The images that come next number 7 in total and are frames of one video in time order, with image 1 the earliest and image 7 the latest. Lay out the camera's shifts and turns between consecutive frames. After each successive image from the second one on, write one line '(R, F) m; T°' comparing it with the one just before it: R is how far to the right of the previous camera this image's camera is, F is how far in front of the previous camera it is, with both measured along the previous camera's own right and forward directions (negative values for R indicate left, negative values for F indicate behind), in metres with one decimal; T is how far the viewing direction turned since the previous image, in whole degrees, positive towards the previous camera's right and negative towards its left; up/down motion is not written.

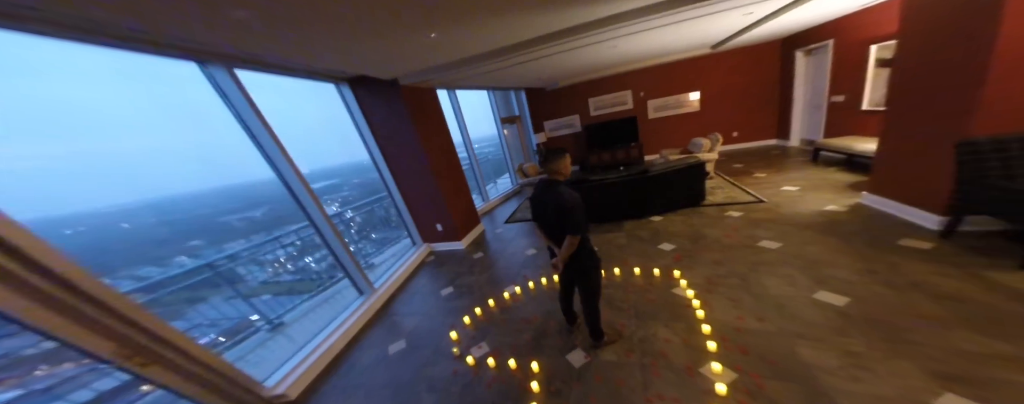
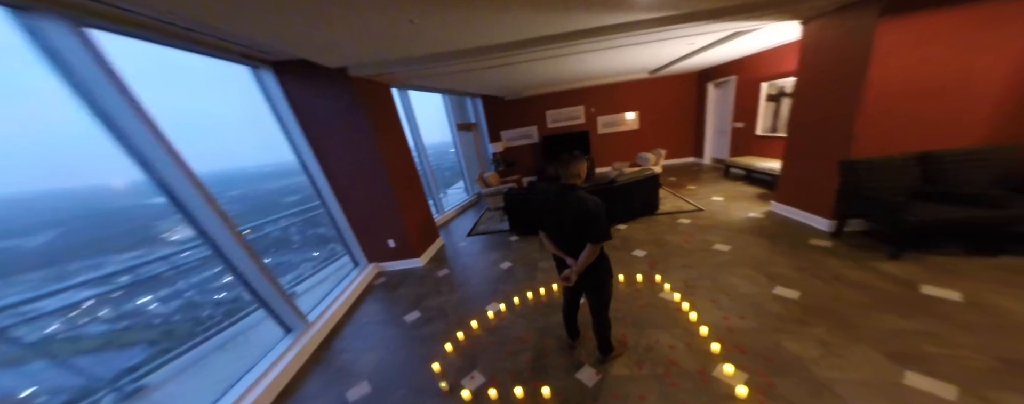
(-0.3, +0.2) m; +12°
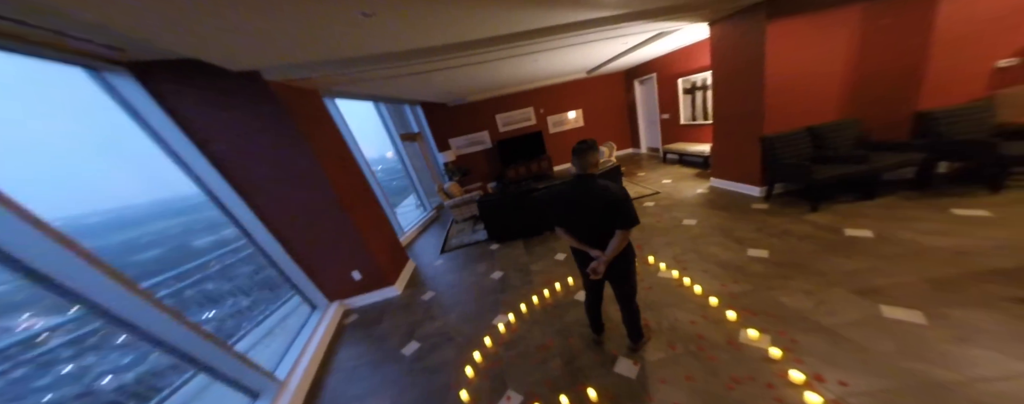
(-0.3, +0.1) m; +10°
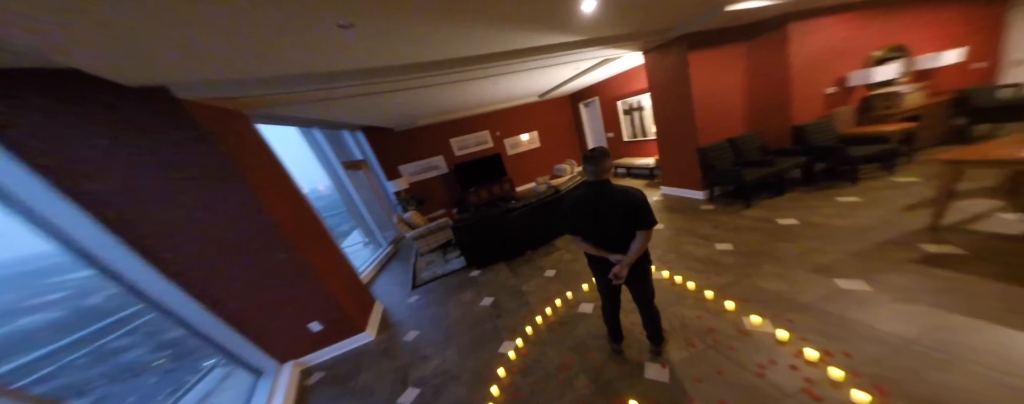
(-0.3, +0.1) m; +10°
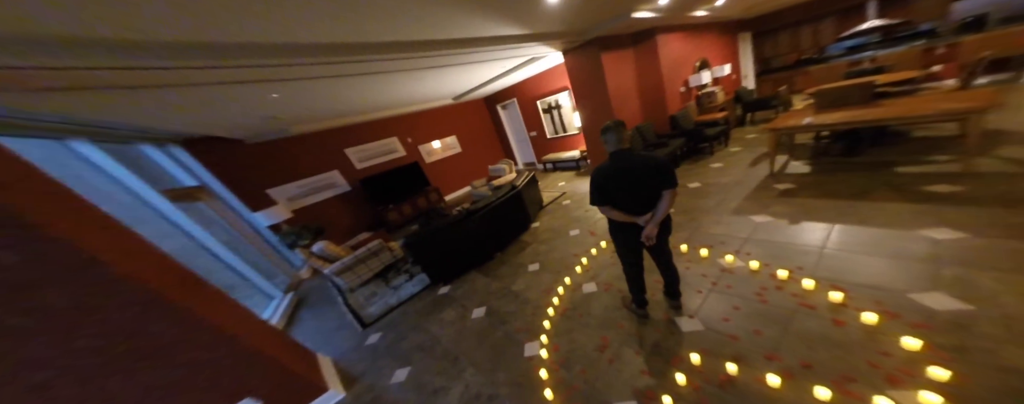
(-0.5, +0.2) m; +18°
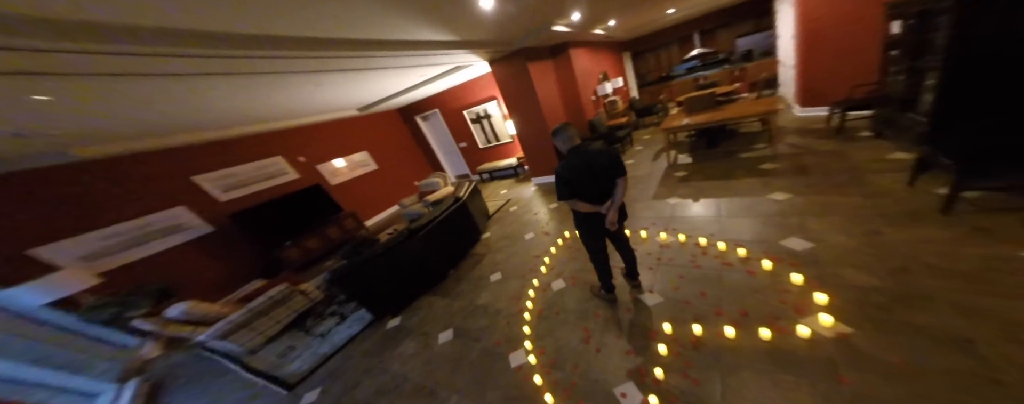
(-0.2, +0.1) m; +15°
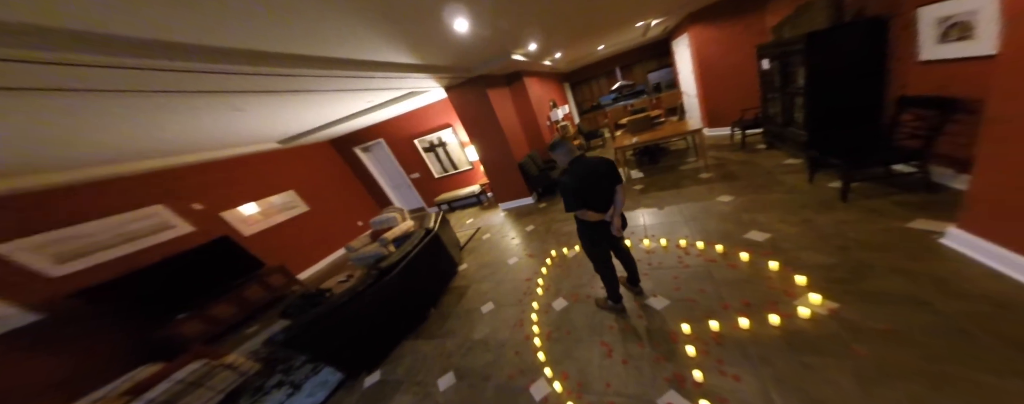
(-0.3, +0.1) m; +10°
